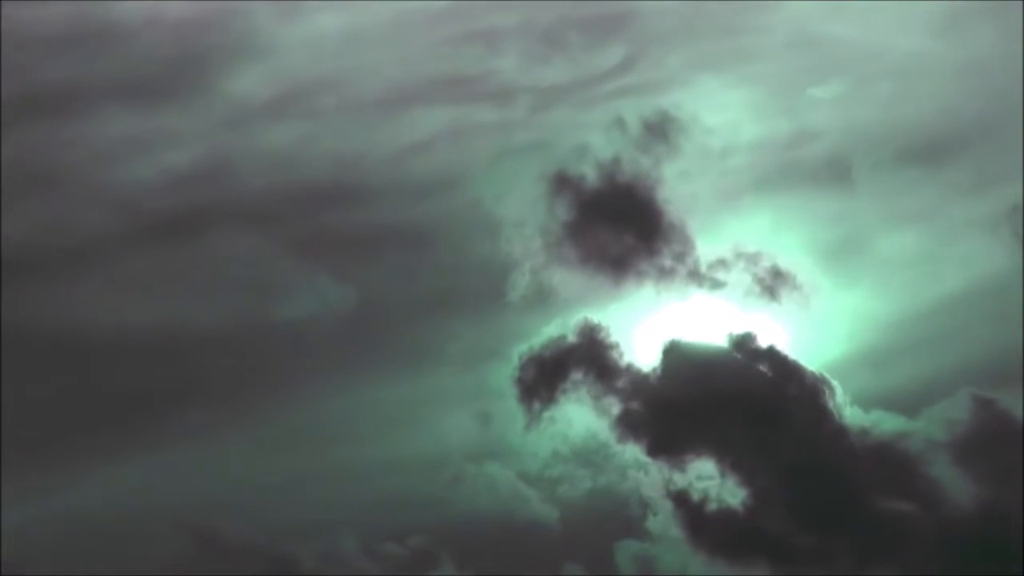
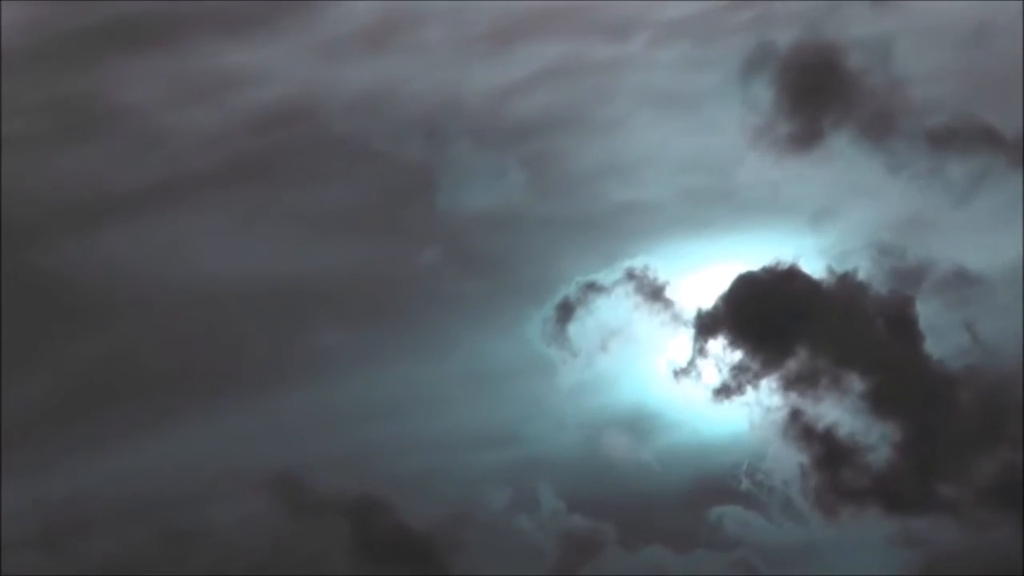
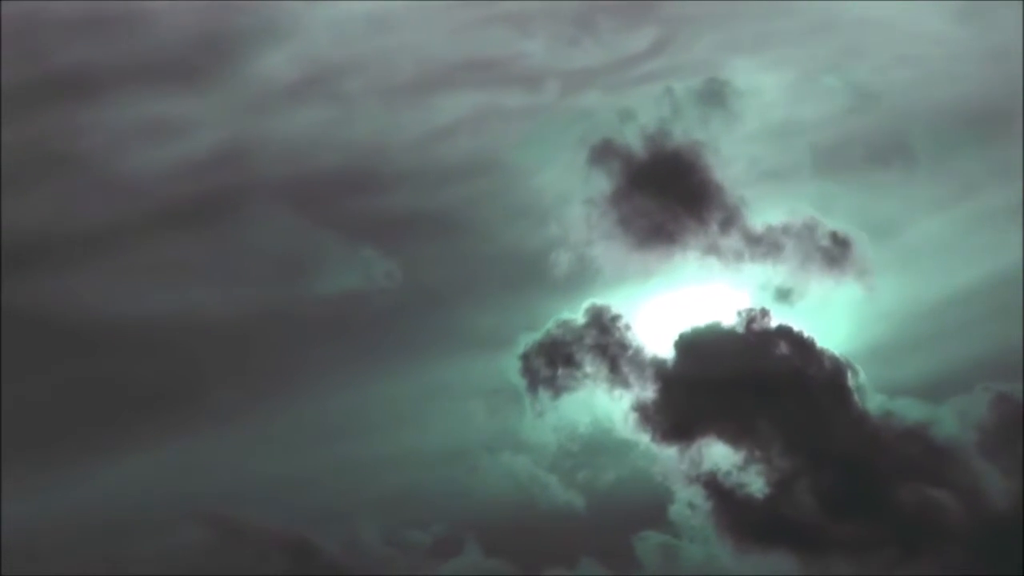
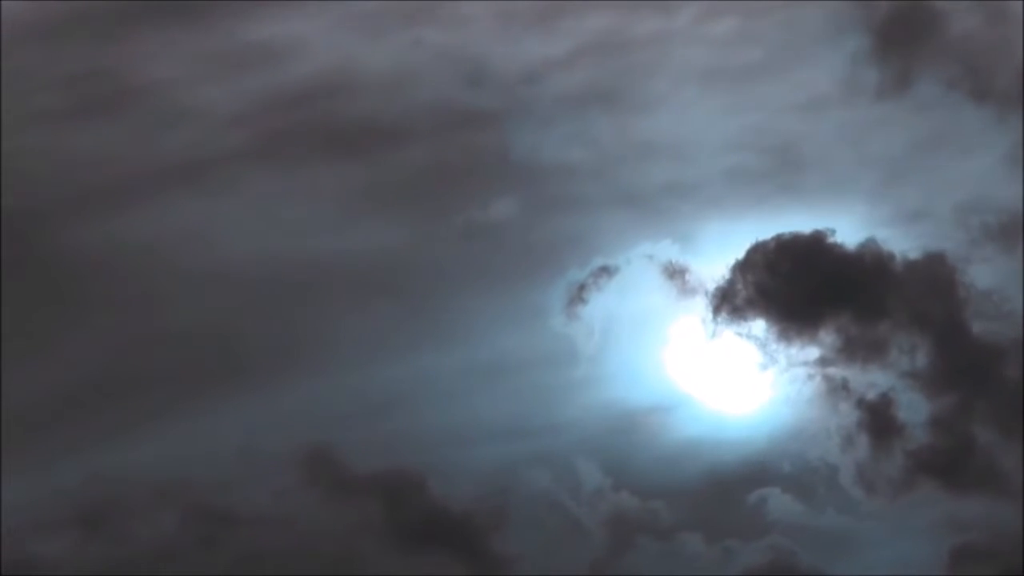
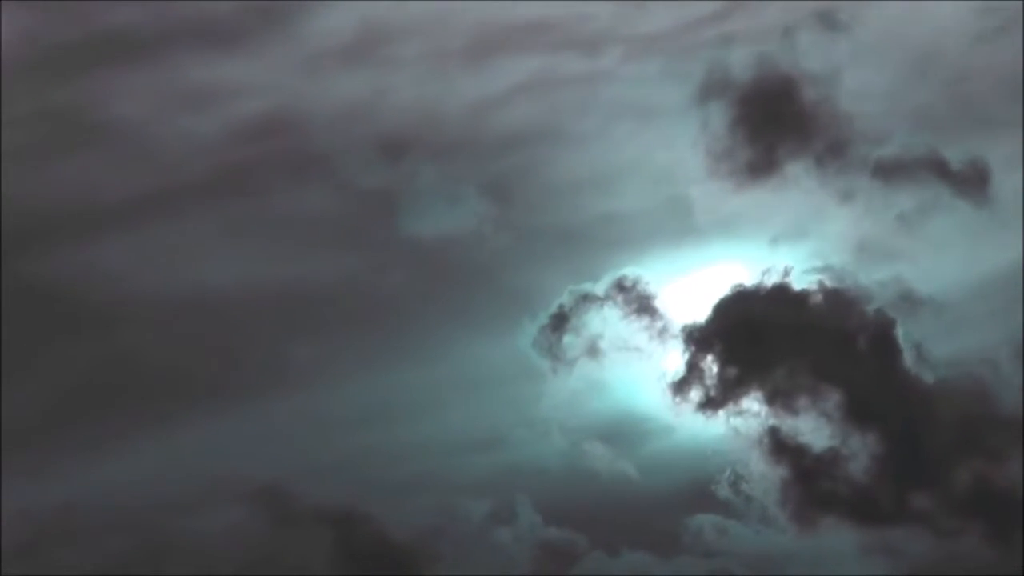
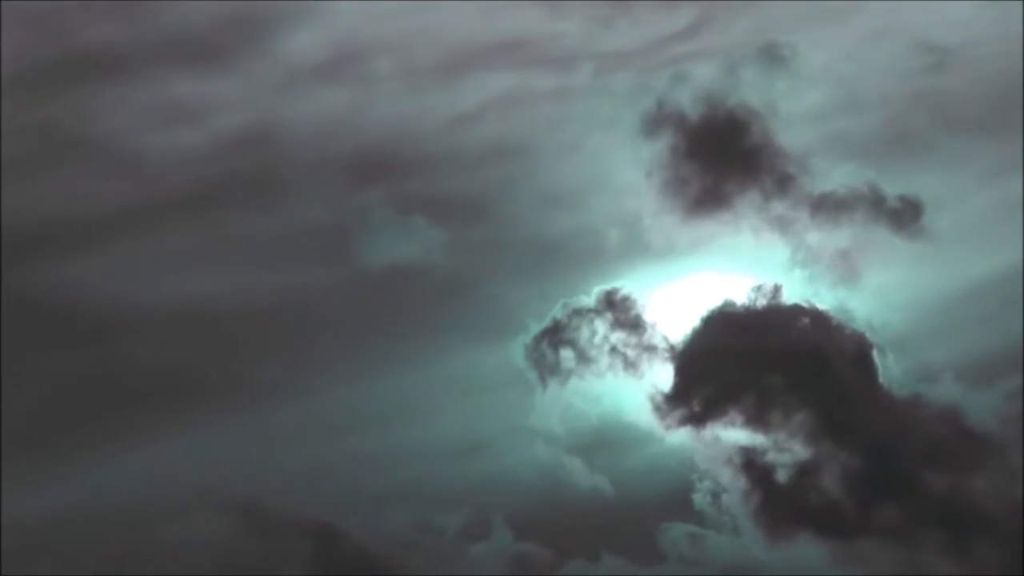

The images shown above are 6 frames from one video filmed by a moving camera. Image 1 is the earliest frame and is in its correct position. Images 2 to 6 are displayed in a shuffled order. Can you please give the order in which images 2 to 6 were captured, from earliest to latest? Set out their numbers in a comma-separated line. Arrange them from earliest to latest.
3, 6, 5, 2, 4
